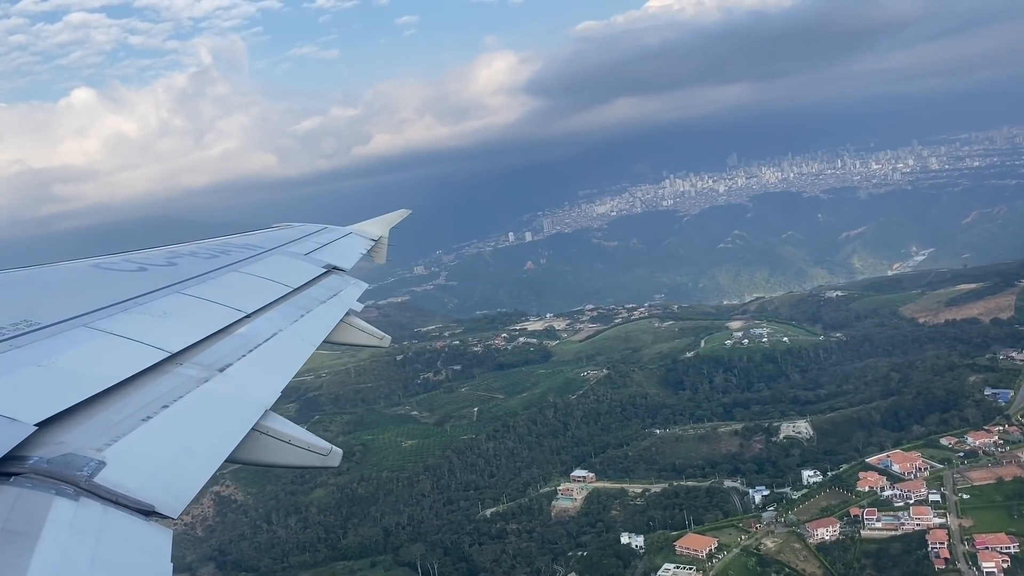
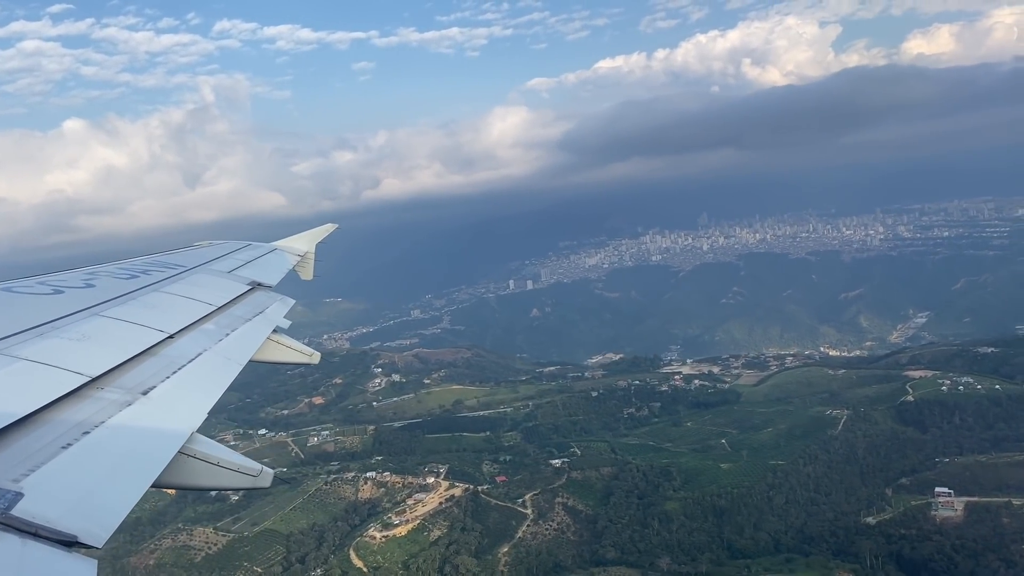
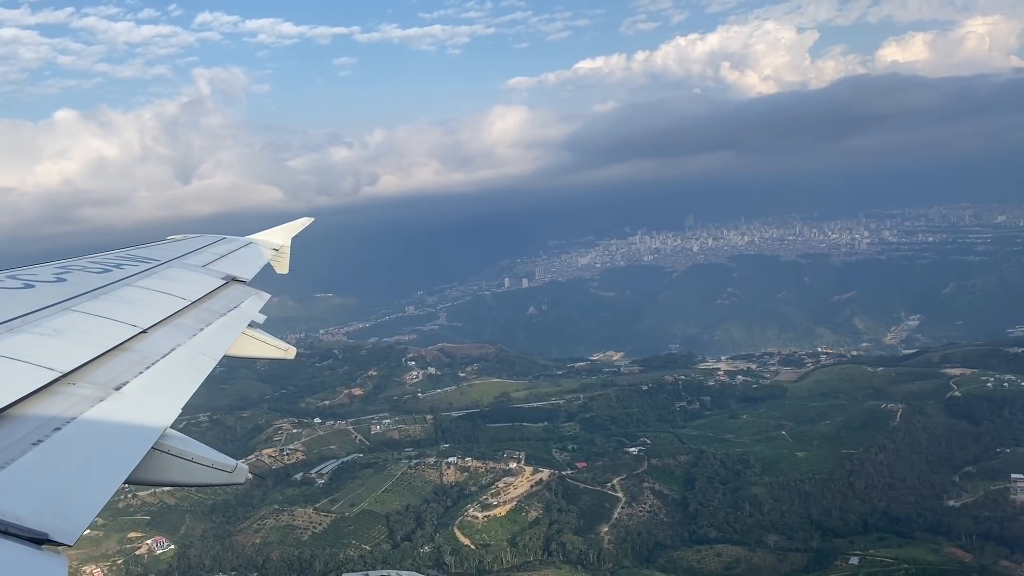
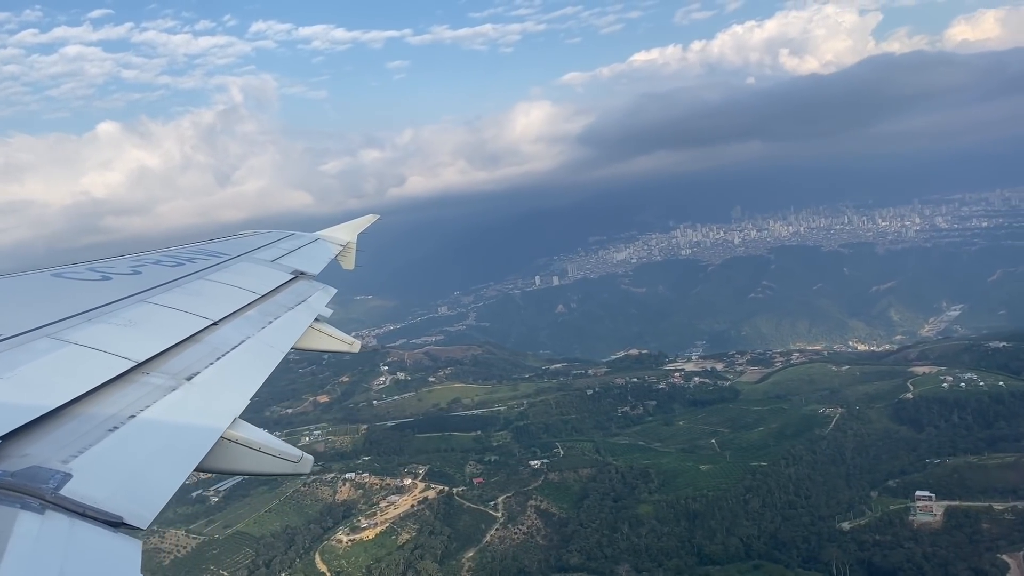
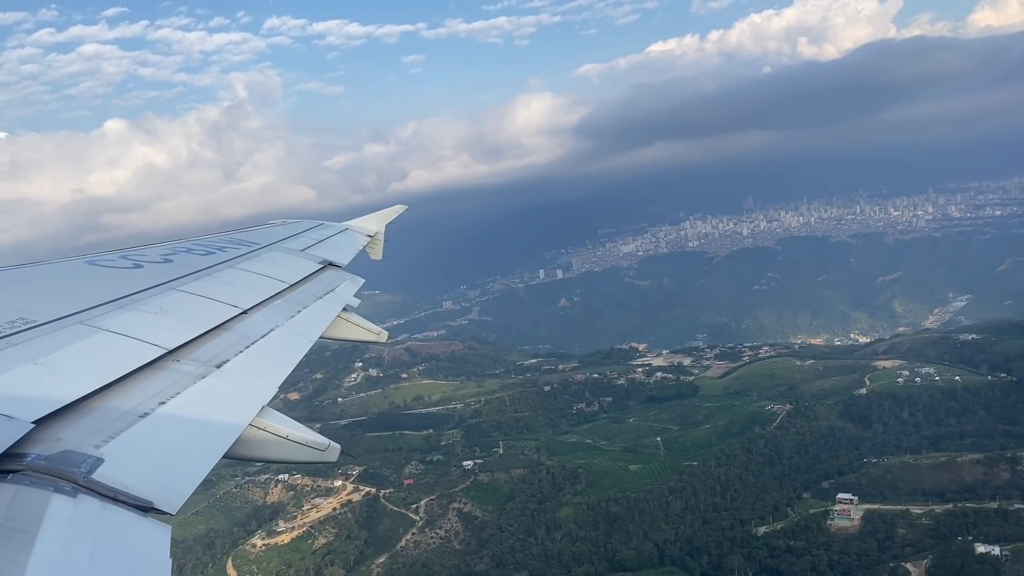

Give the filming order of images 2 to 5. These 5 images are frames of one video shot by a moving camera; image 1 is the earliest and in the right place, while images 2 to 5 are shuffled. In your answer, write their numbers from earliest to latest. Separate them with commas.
5, 4, 2, 3
